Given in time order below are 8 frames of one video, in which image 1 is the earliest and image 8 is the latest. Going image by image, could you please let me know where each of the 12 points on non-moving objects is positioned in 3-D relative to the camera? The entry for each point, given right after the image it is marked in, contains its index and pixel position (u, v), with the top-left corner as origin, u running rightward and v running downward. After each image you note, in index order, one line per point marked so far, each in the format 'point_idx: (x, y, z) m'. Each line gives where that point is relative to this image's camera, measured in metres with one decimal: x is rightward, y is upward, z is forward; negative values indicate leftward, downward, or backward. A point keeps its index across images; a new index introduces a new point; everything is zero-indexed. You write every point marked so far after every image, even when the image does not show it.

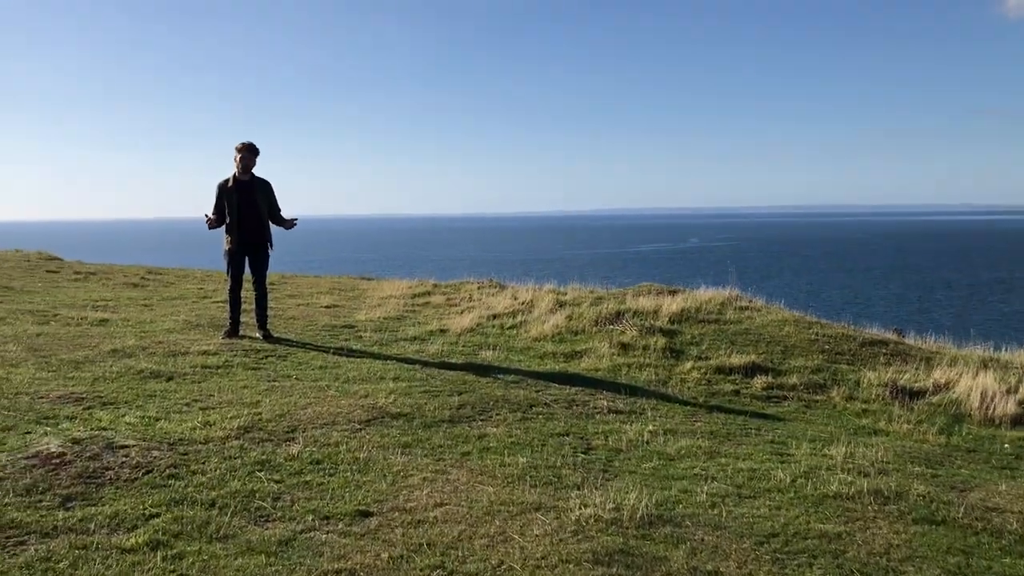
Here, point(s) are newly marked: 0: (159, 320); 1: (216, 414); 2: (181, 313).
0: (-3.6, -0.3, +9.8) m
1: (-1.8, -0.8, +6.0) m
2: (-3.5, -0.3, +10.3) m
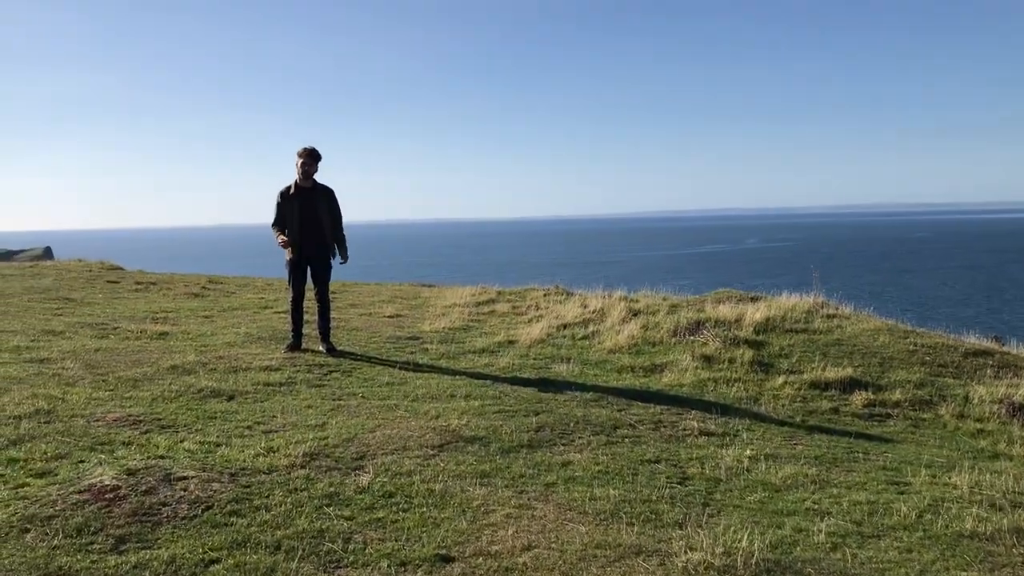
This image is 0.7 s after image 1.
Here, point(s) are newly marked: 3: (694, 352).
0: (-2.9, -0.4, +9.5) m
1: (-1.4, -0.9, +5.6) m
2: (-2.8, -0.4, +10.0) m
3: (+1.6, -0.6, +8.7) m
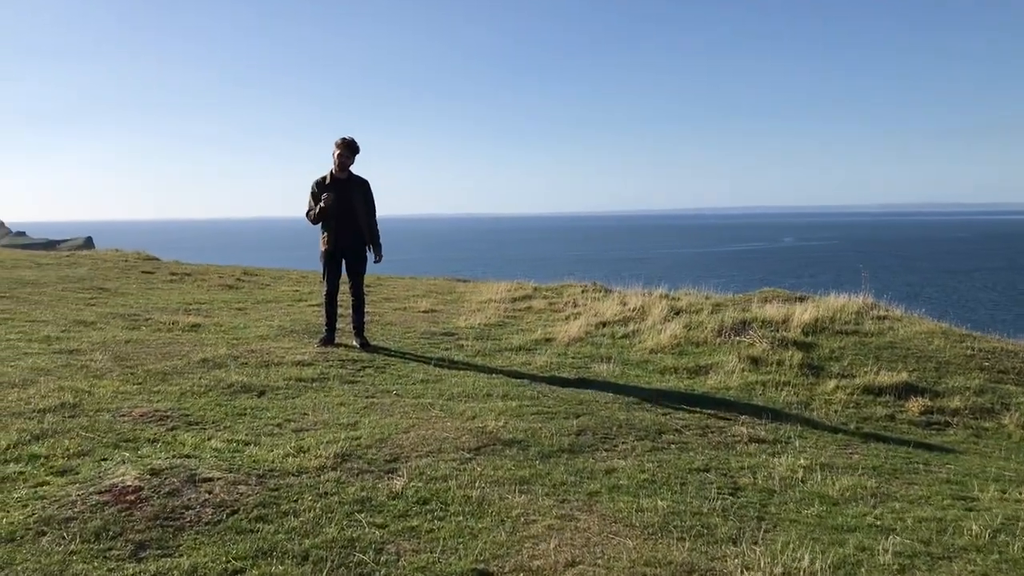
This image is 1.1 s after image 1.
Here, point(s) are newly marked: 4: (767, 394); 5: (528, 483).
0: (-2.5, -0.4, +9.3) m
1: (-1.1, -0.8, +5.4) m
2: (-2.4, -0.3, +9.8) m
3: (+2.0, -0.6, +8.4) m
4: (+1.9, -0.8, +7.3) m
5: (+0.1, -1.0, +4.8) m
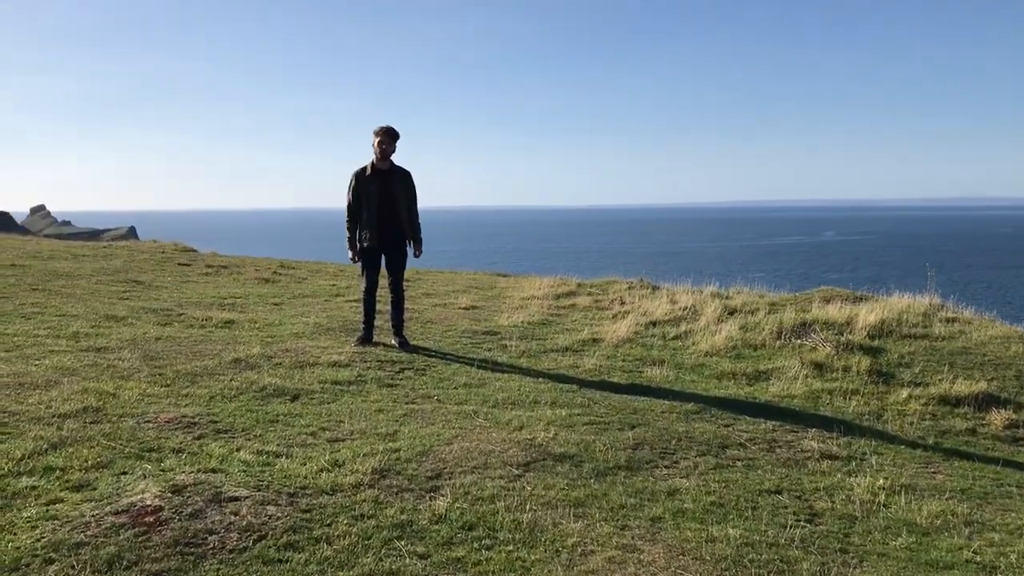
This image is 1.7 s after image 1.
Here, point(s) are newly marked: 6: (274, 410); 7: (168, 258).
0: (-2.1, -0.3, +8.9) m
1: (-0.9, -0.8, +5.0) m
2: (-2.0, -0.3, +9.5) m
3: (+2.4, -0.6, +7.9) m
4: (+2.3, -0.8, +6.8) m
5: (+0.3, -1.0, +4.4) m
6: (-1.4, -0.7, +5.7) m
7: (-5.3, +0.5, +14.9) m
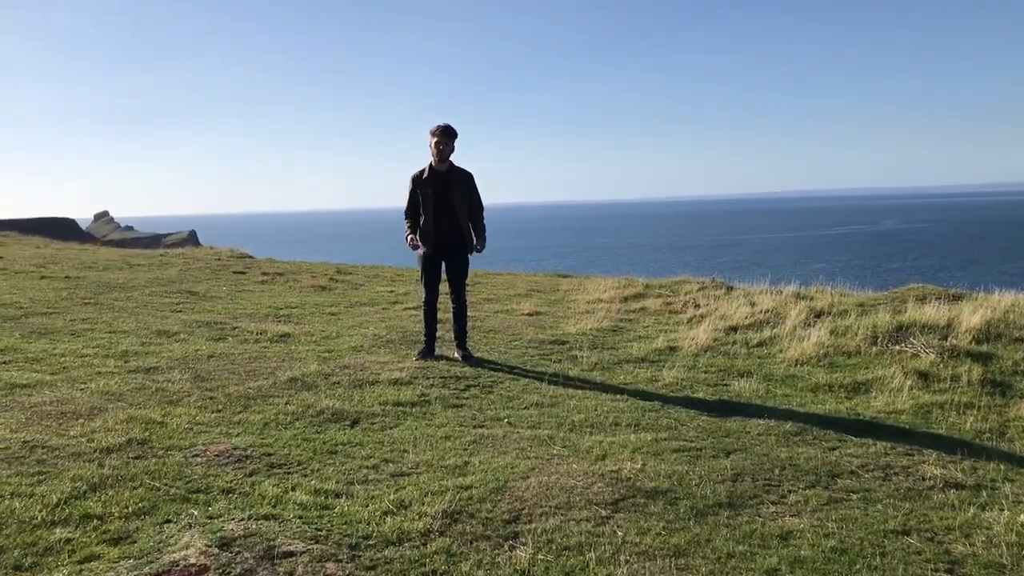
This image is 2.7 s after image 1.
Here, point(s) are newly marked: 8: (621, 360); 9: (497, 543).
0: (-1.5, -0.4, +8.5) m
1: (-0.5, -0.9, +4.5) m
2: (-1.3, -0.3, +9.0) m
3: (+2.9, -0.6, +7.2) m
4: (+2.8, -0.8, +6.1) m
5: (+0.7, -1.1, +3.8) m
6: (-1.0, -0.8, +5.2) m
7: (-4.4, +0.3, +14.6) m
8: (+0.9, -0.6, +7.8) m
9: (-0.1, -1.0, +3.9) m
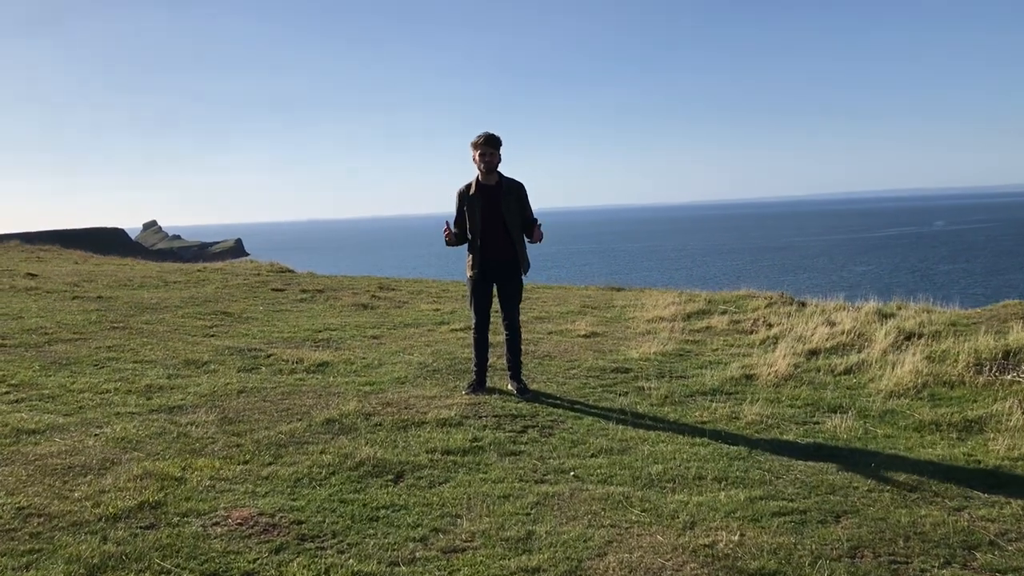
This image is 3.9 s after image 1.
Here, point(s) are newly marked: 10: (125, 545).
0: (-1.0, -0.6, +7.8) m
1: (-0.2, -1.1, +3.8) m
2: (-0.8, -0.5, +8.3) m
3: (+3.3, -0.7, +6.3) m
4: (+3.1, -1.0, +5.3) m
5: (+0.9, -1.2, +3.0) m
6: (-0.6, -1.0, +4.5) m
7: (-3.6, +0.1, +14.1) m
8: (+1.3, -0.8, +7.0) m
9: (+0.2, -1.2, +3.1) m
10: (-1.5, -1.0, +3.9) m
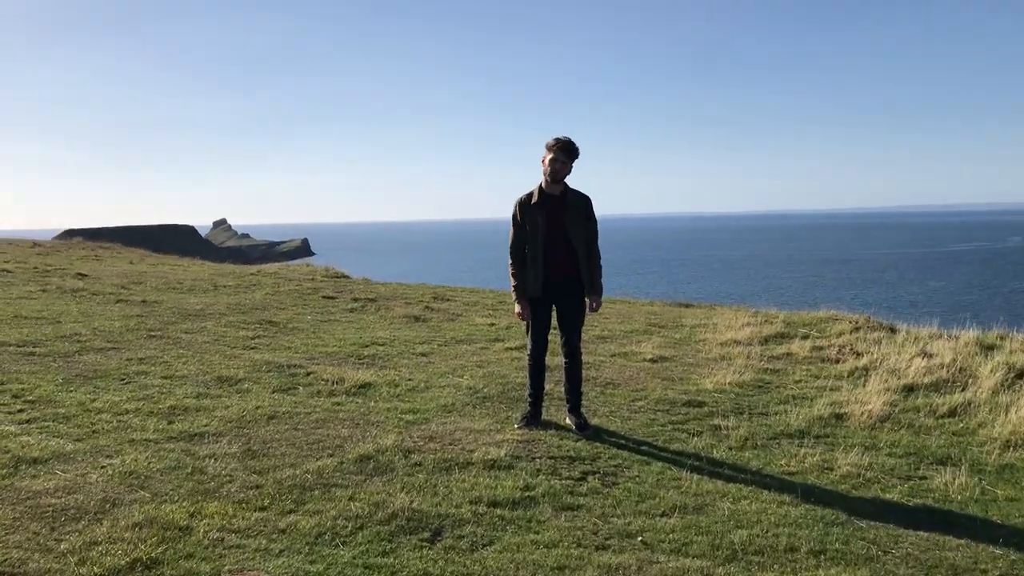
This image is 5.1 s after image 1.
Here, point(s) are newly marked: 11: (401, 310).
0: (-0.6, -0.7, +7.1) m
1: (0.0, -1.2, +3.0) m
2: (-0.4, -0.7, +7.6) m
3: (+3.6, -1.0, +5.3) m
4: (+3.4, -1.2, +4.3) m
5: (+1.1, -1.3, +2.2) m
6: (-0.4, -1.1, +3.8) m
7: (-2.8, 0.0, +13.6) m
8: (+1.7, -0.9, +6.2) m
9: (+0.3, -1.3, +2.4) m
10: (-1.4, -1.1, +3.2) m
11: (-1.3, -0.3, +11.3) m
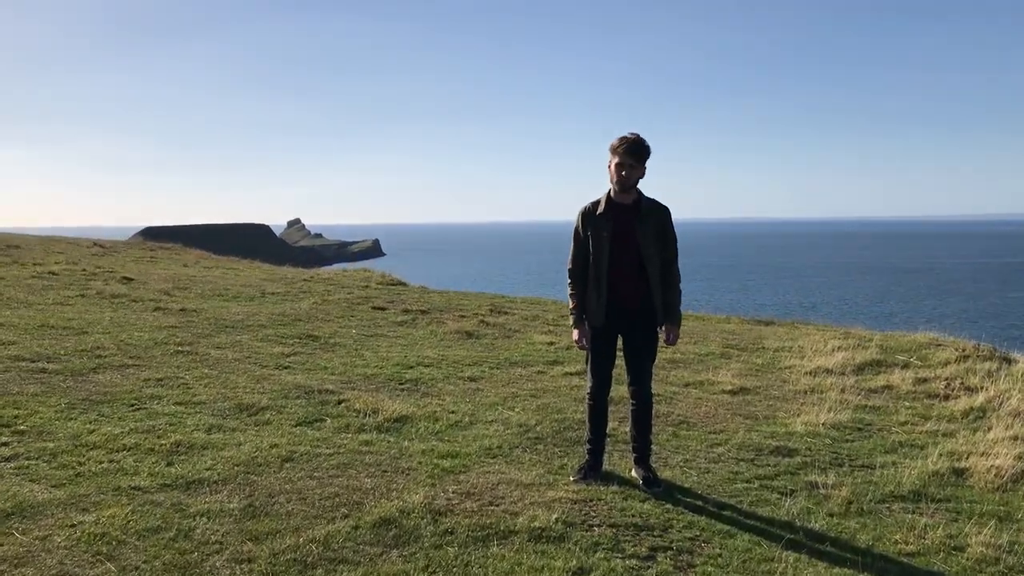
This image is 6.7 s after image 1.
0: (-0.2, -0.9, +6.2) m
1: (+0.1, -1.3, +2.1) m
2: (0.0, -0.8, +6.7) m
3: (+3.9, -1.2, +4.1) m
4: (+3.5, -1.4, +3.1) m
5: (+1.1, -1.5, +1.2) m
6: (-0.3, -1.2, +2.9) m
7: (-1.9, -0.1, +12.8) m
8: (+2.0, -1.1, +5.1) m
9: (+0.3, -1.4, +1.4) m
10: (-1.3, -1.2, +2.4) m
11: (-0.6, -0.4, +10.4) m
